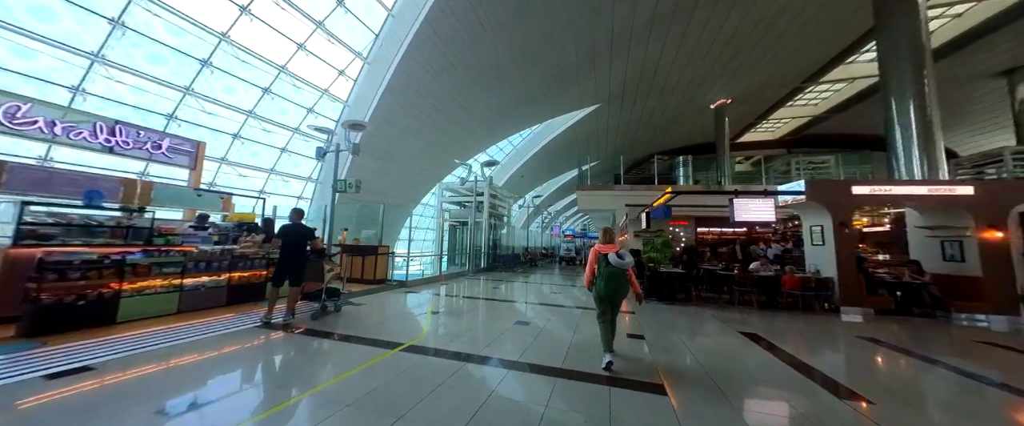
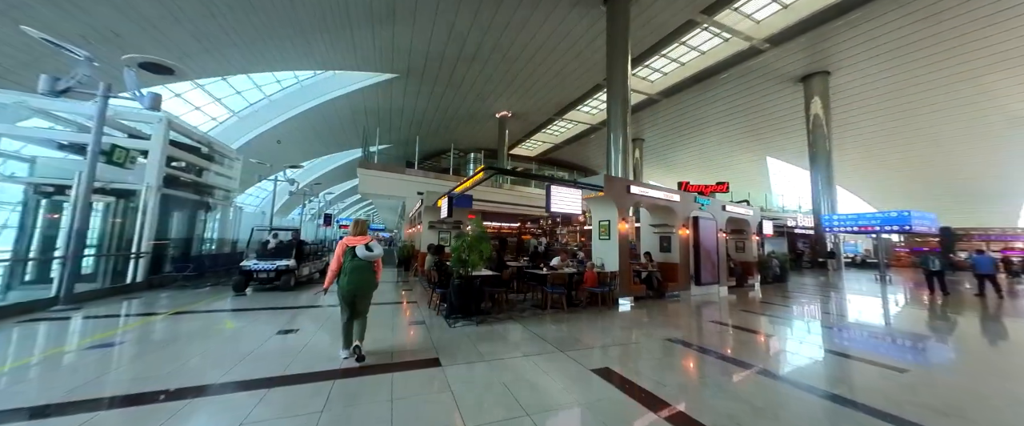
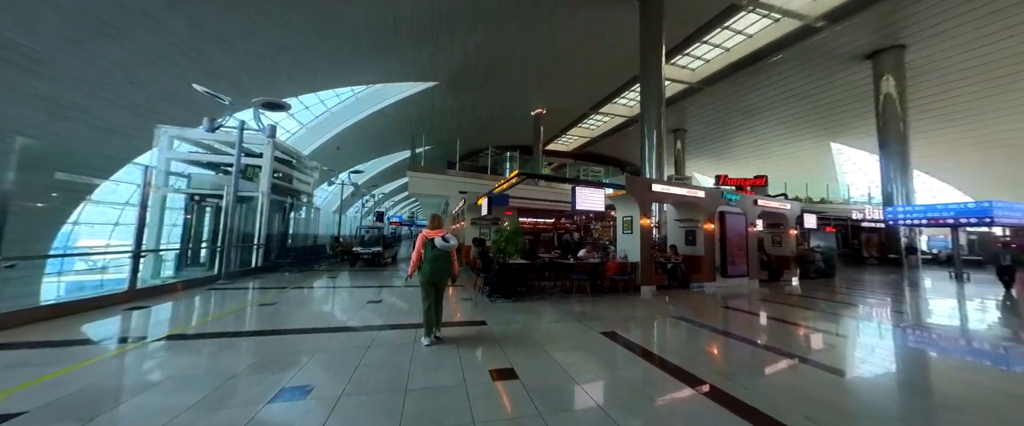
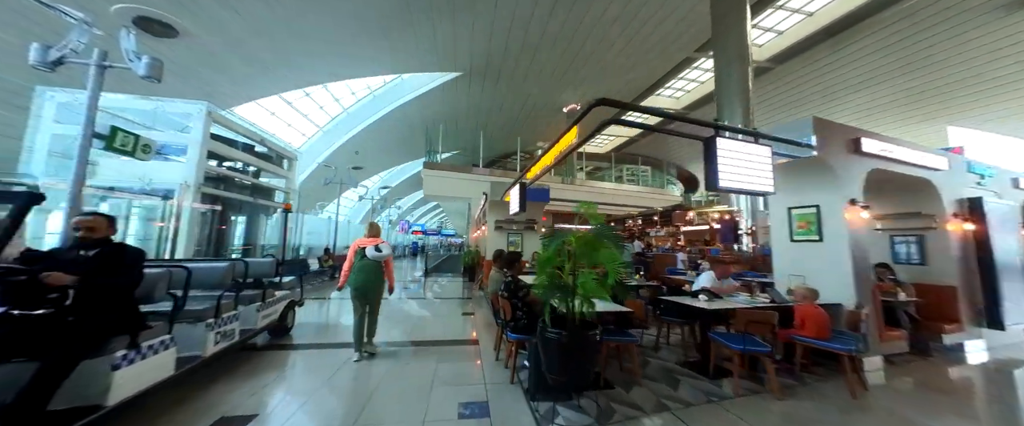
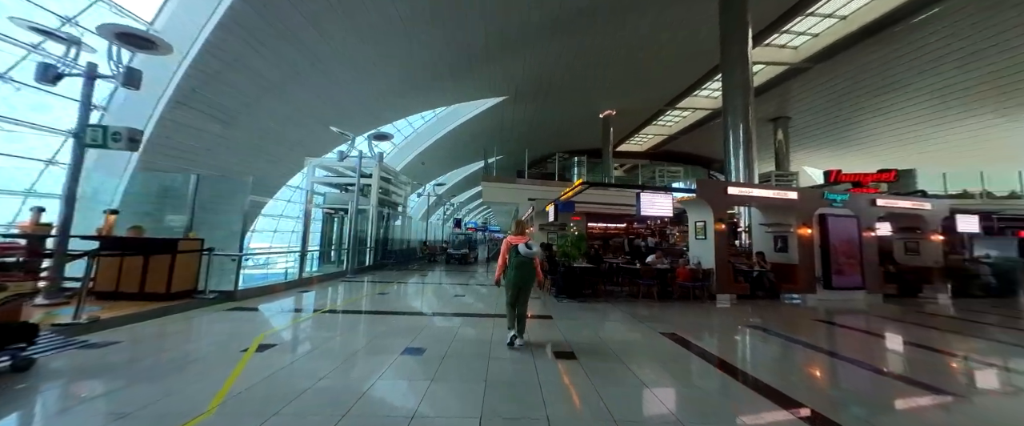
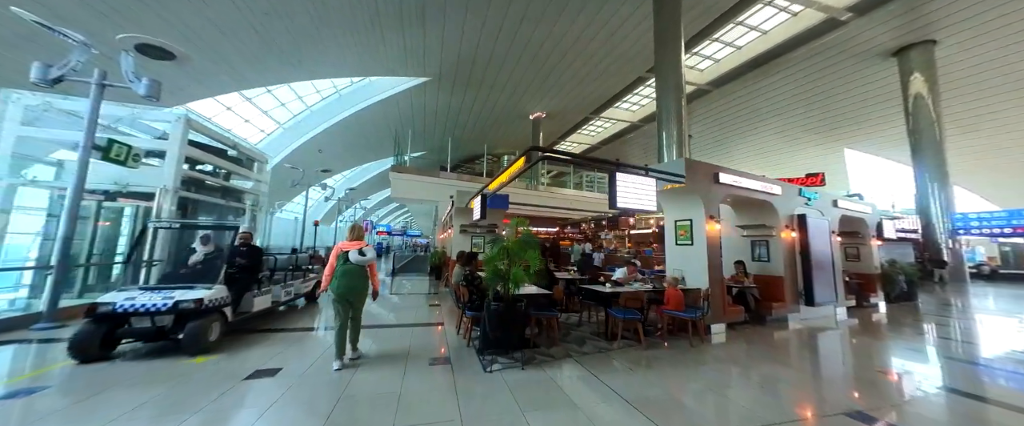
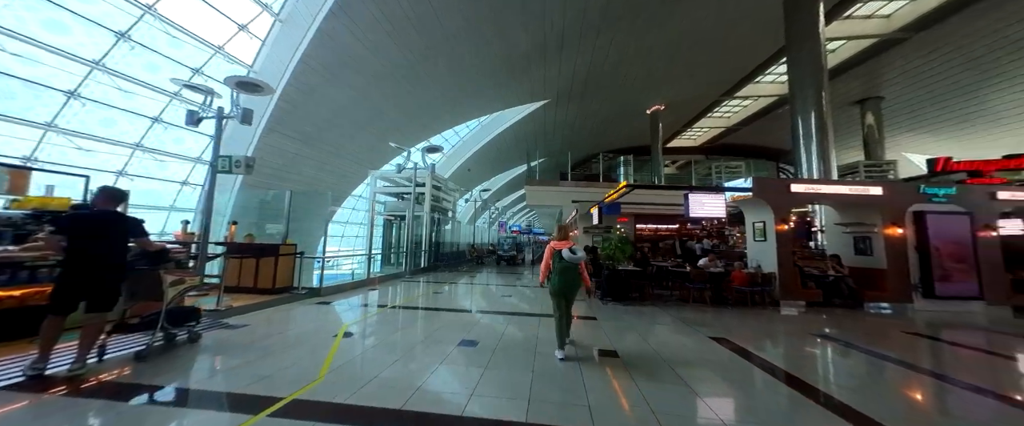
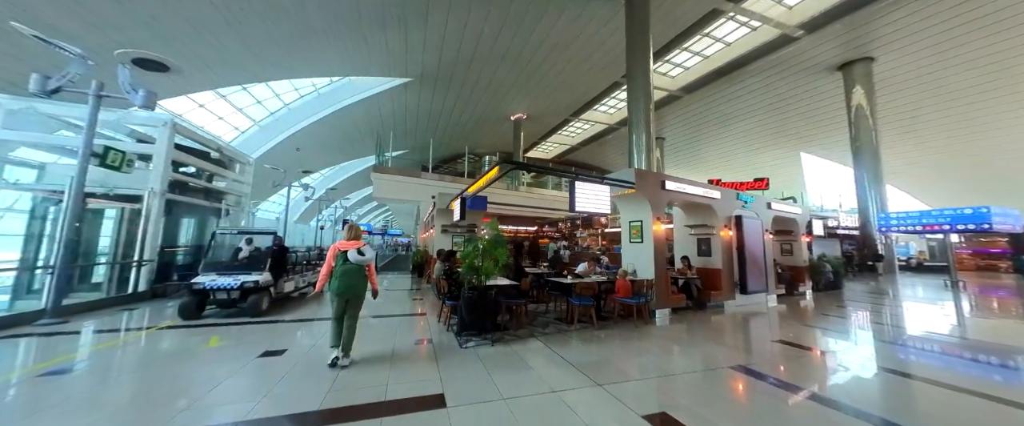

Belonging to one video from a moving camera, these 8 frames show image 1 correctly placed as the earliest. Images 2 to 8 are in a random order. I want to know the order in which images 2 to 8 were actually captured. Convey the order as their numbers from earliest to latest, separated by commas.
7, 5, 3, 2, 8, 6, 4
